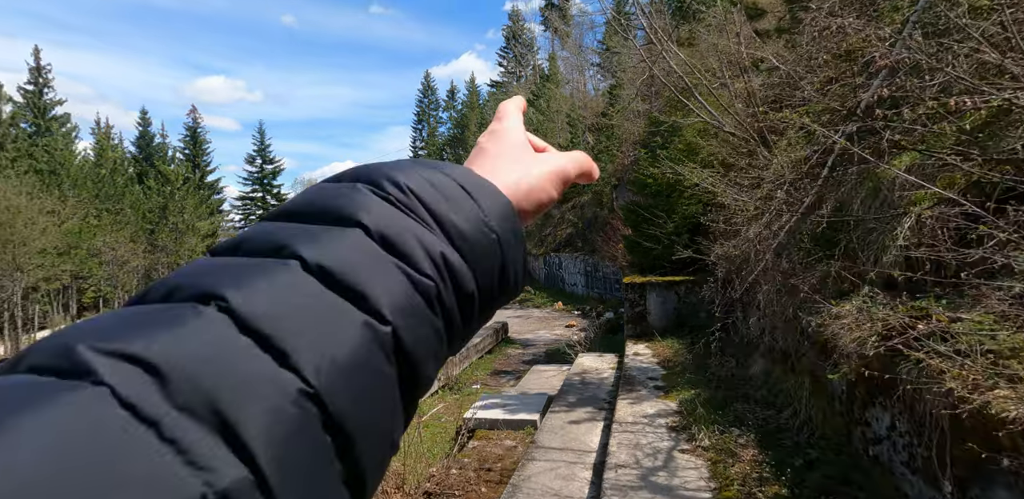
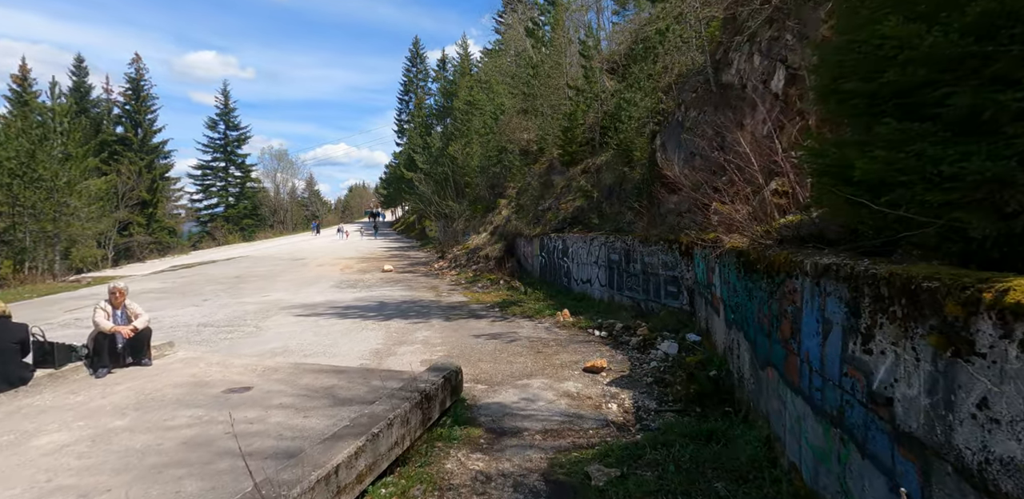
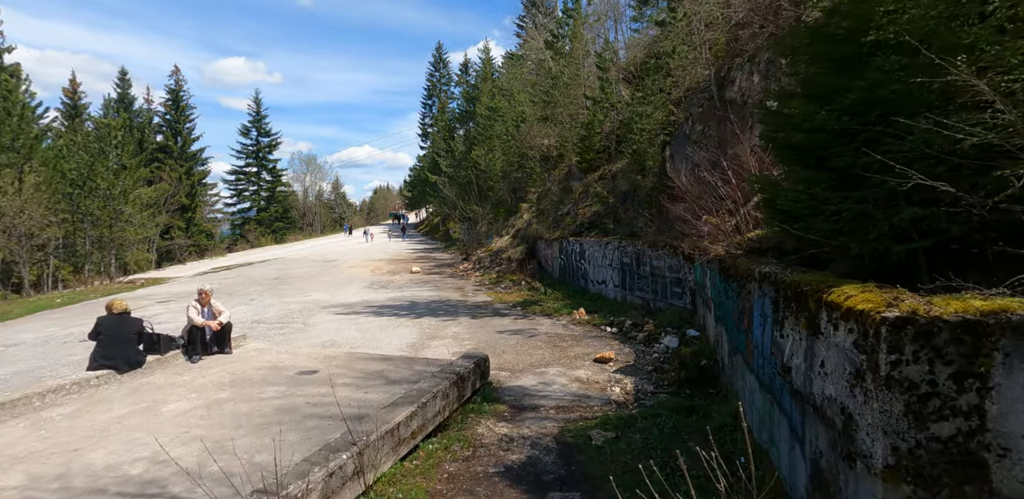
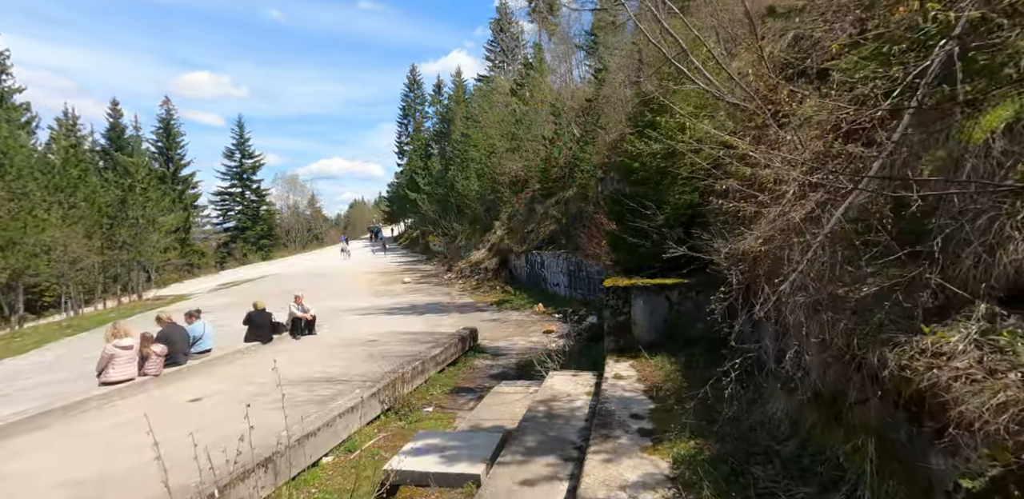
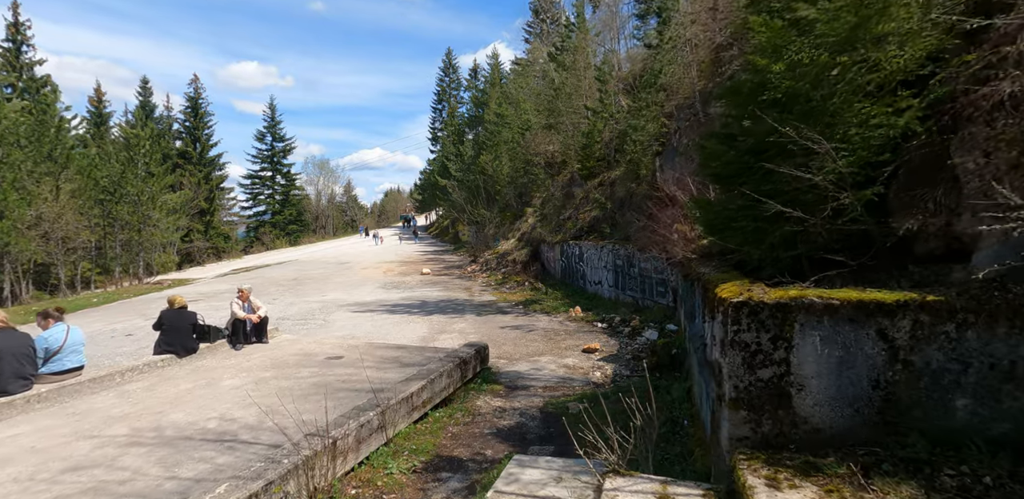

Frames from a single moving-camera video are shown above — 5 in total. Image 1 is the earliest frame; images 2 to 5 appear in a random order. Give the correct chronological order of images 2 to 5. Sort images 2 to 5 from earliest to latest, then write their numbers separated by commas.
4, 5, 3, 2
